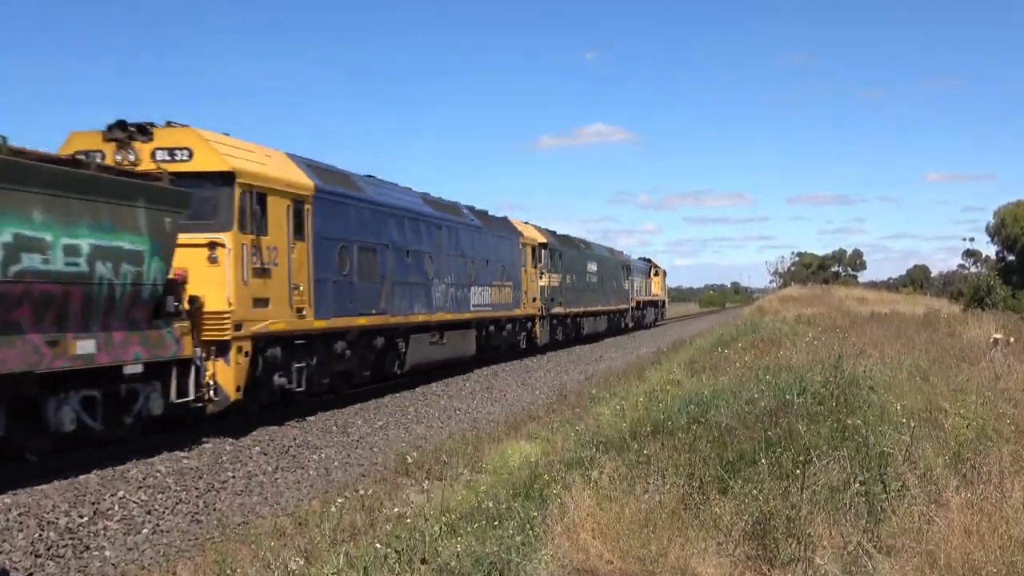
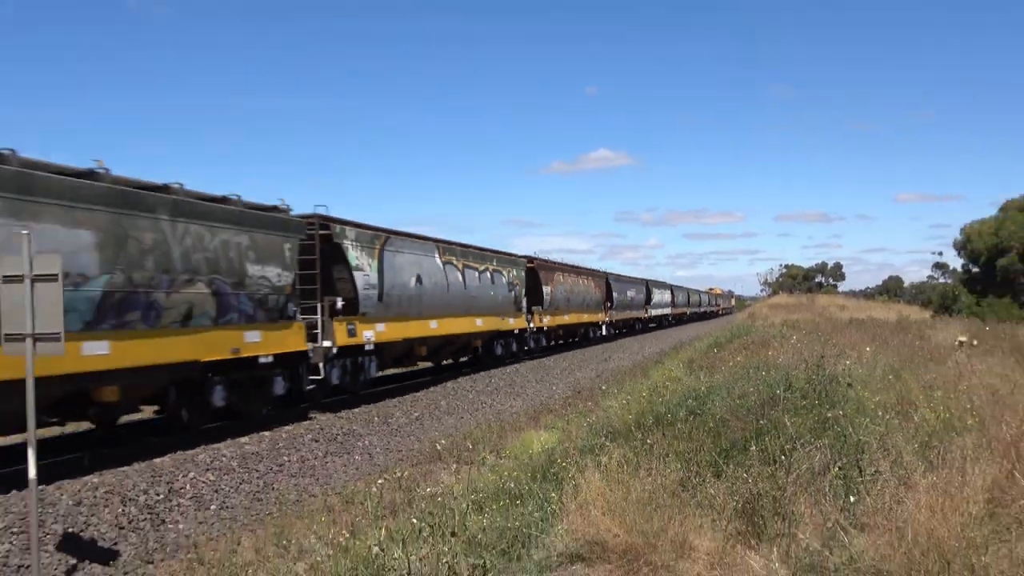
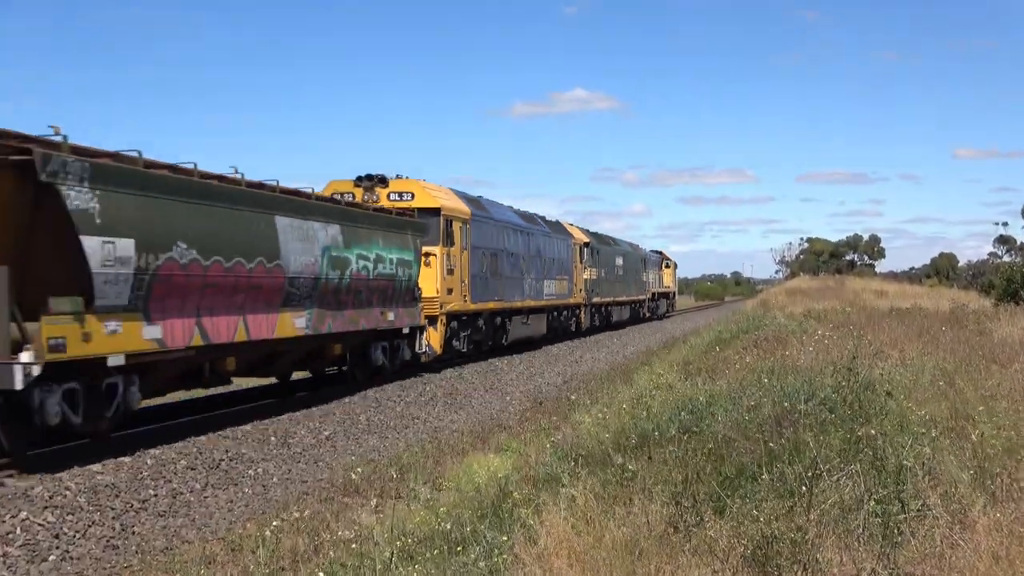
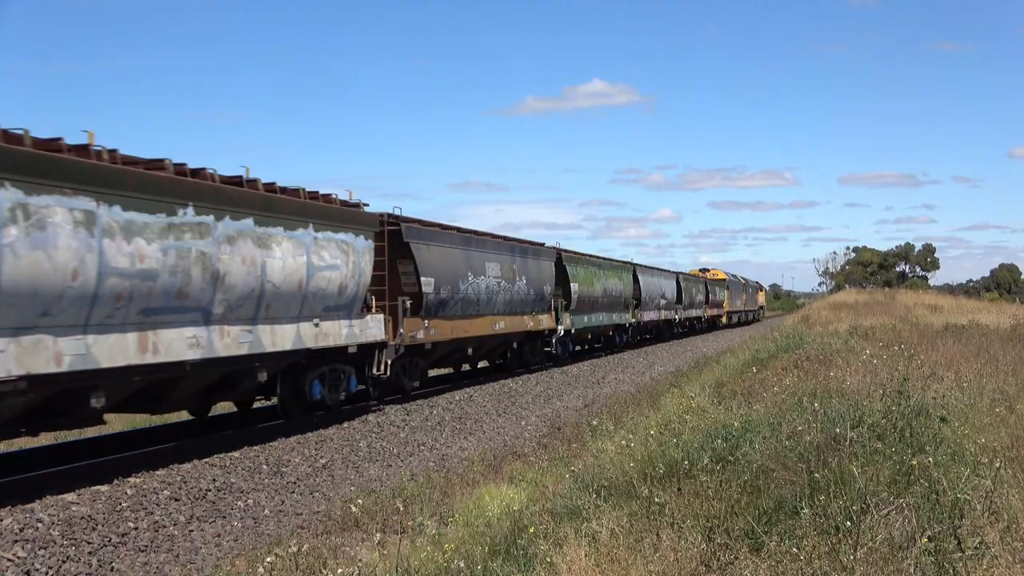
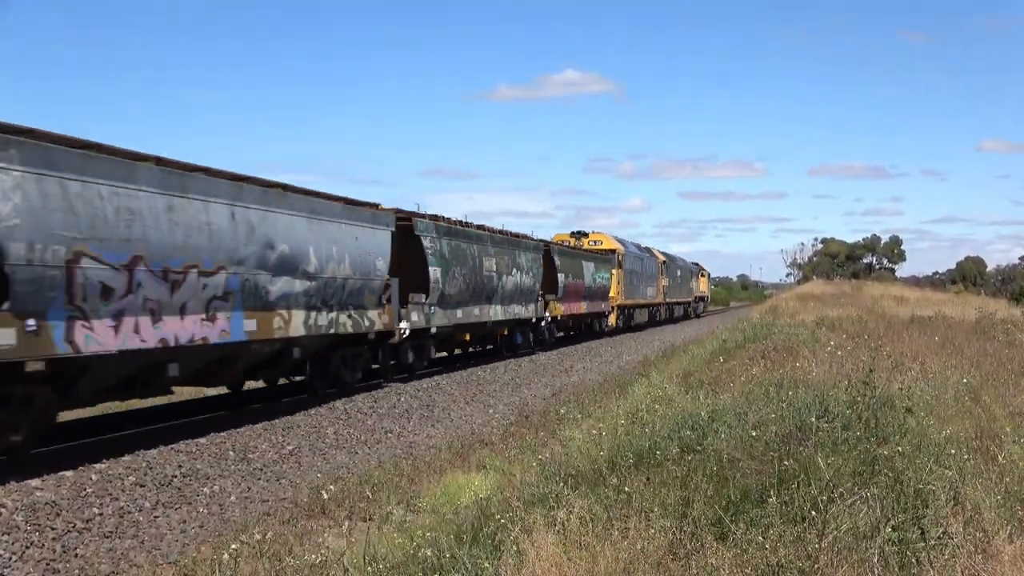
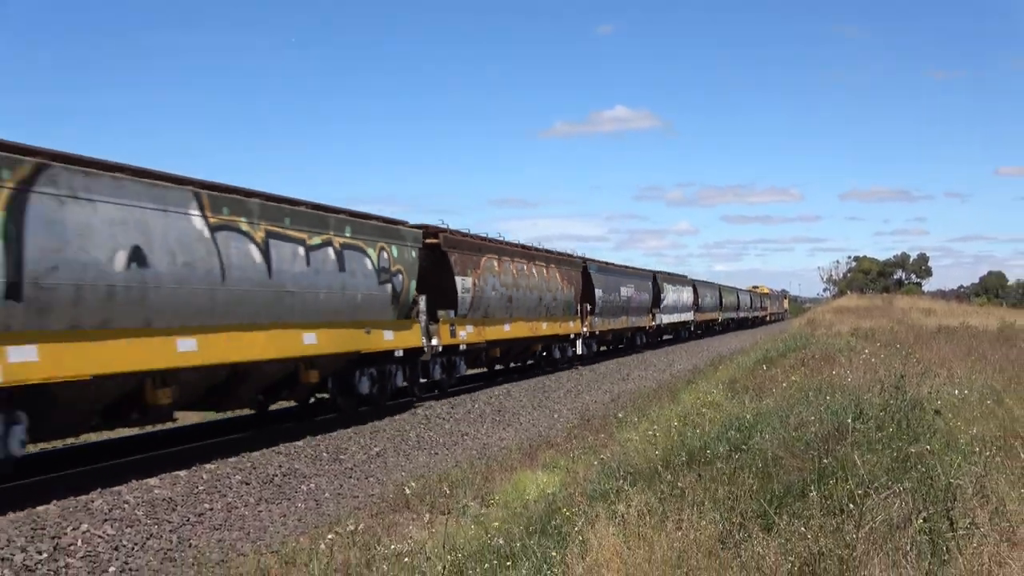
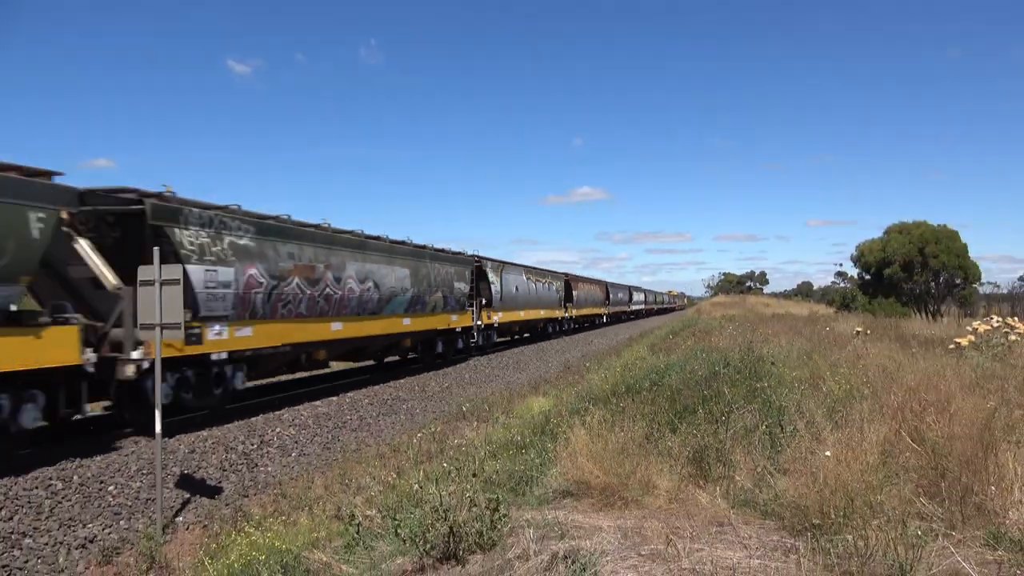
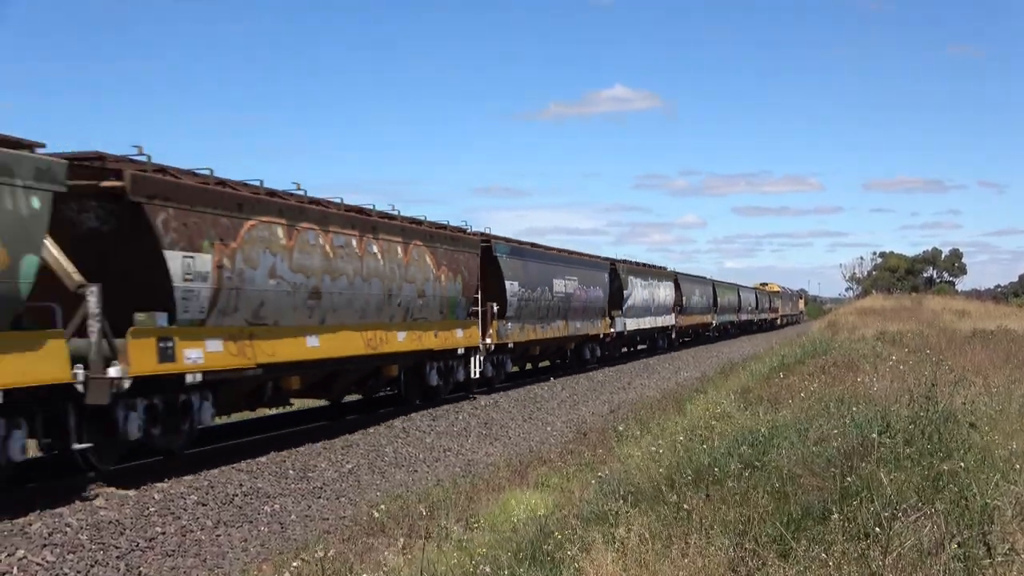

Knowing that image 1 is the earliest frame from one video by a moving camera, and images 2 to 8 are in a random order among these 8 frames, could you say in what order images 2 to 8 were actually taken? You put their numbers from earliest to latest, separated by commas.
3, 5, 4, 8, 6, 2, 7
